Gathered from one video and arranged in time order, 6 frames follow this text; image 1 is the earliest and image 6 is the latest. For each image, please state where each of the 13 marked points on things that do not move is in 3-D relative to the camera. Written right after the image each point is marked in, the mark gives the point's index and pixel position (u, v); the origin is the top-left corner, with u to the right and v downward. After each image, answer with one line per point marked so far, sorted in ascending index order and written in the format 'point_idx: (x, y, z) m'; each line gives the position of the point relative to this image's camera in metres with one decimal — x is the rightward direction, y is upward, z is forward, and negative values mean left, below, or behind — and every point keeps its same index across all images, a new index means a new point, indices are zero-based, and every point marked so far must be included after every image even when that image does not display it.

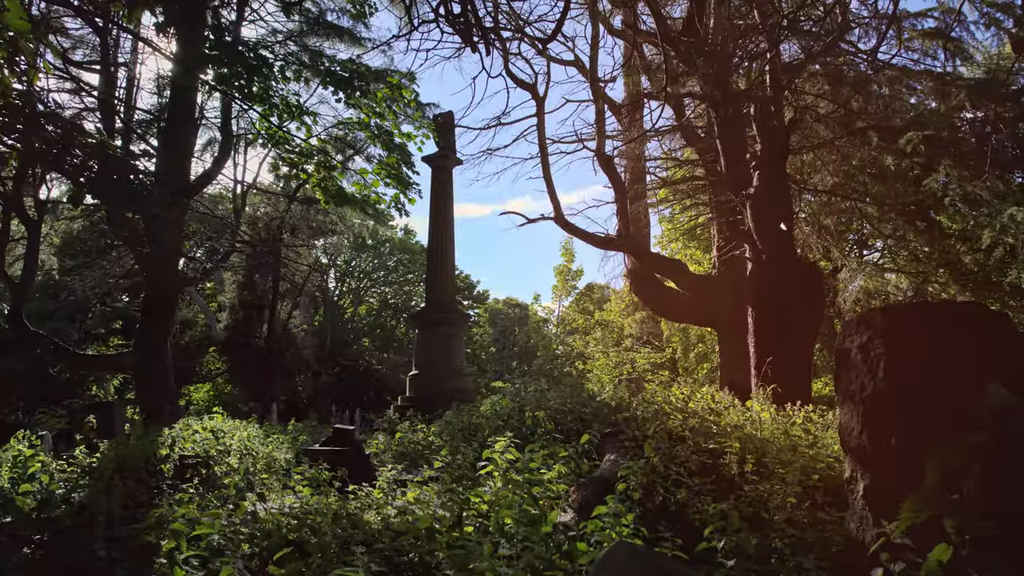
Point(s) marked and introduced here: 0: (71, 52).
0: (-7.2, +3.8, +12.1) m
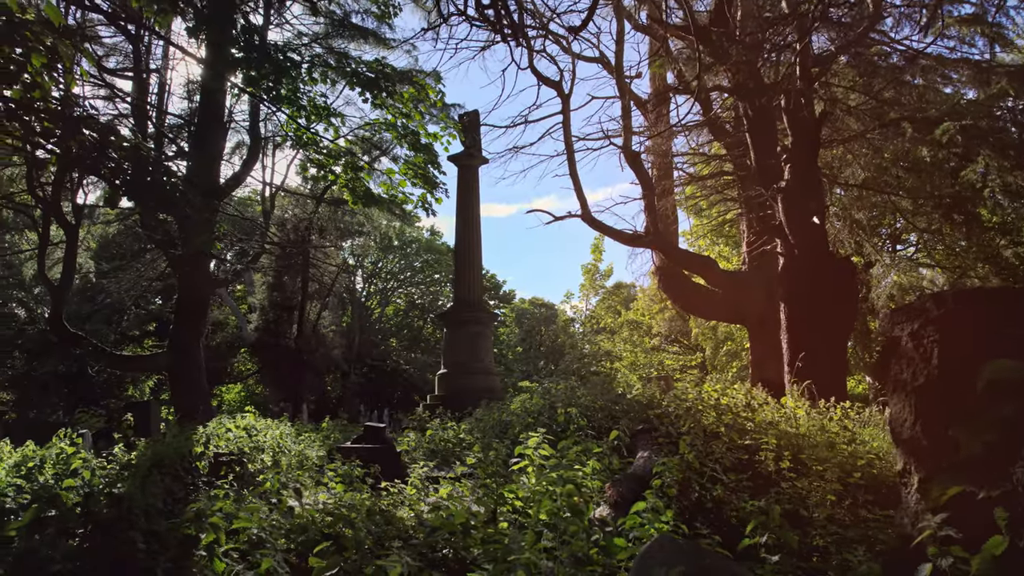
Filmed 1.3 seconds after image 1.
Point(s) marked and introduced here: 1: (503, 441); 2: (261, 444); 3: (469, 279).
0: (-6.8, +3.8, +12.3) m
1: (0.0, -1.2, +5.5) m
2: (-2.2, -1.4, +6.6) m
3: (-0.6, +0.1, +11.4) m
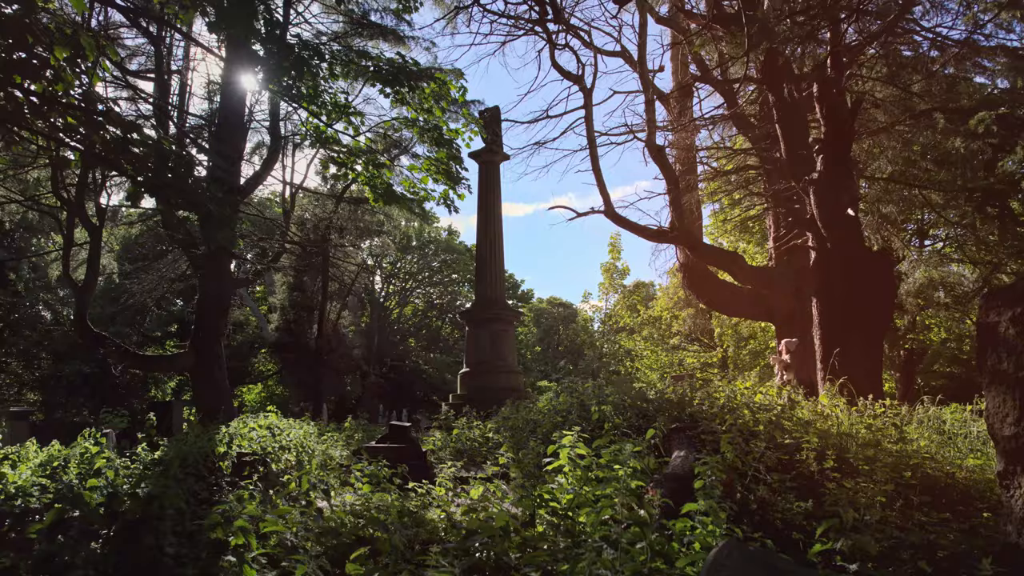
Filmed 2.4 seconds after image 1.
0: (-6.4, +3.8, +12.3) m
1: (+0.2, -1.1, +5.4) m
2: (-2.0, -1.3, +6.5) m
3: (-0.3, +0.2, +11.3) m
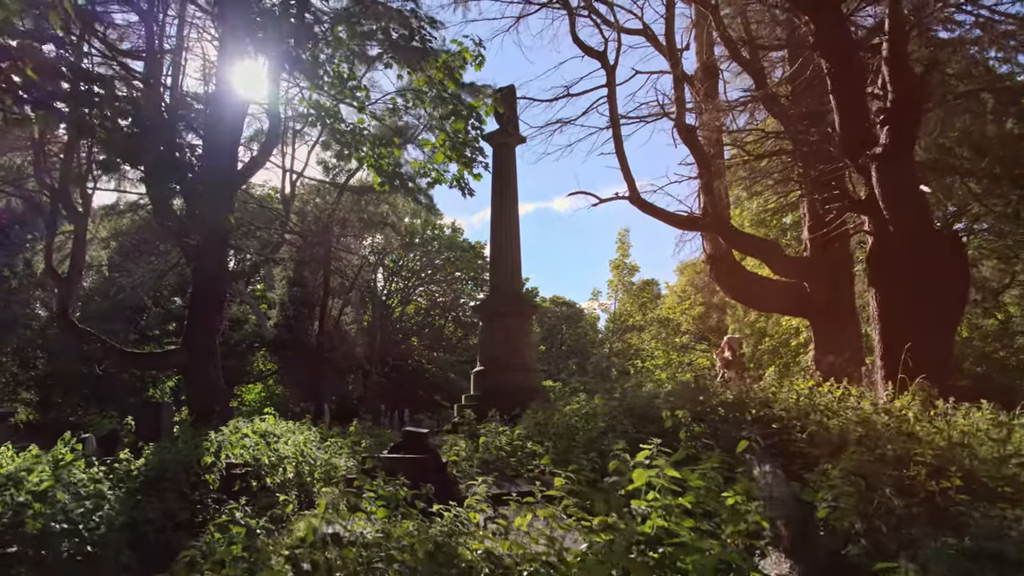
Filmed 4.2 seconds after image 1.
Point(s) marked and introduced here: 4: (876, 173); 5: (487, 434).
0: (-6.2, +3.9, +11.5) m
1: (+0.4, -1.0, +4.6) m
2: (-1.8, -1.2, +5.7) m
3: (-0.1, +0.3, +10.5) m
4: (+3.4, +1.1, +6.9) m
5: (-0.2, -1.1, +5.7) m
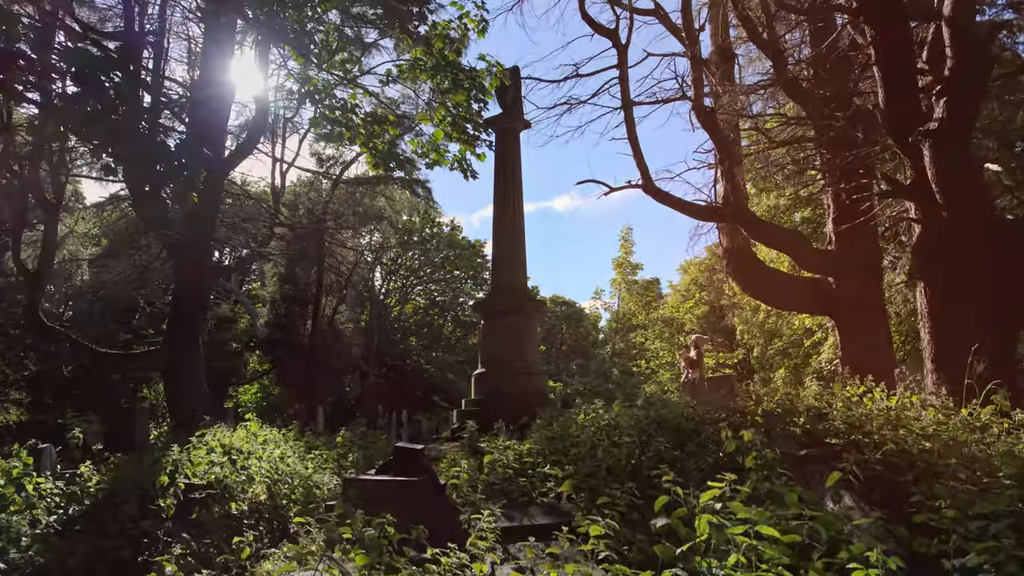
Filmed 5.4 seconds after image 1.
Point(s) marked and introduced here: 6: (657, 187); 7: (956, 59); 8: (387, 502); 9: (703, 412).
0: (-6.1, +3.9, +10.8) m
1: (+0.5, -1.0, +3.8) m
2: (-1.7, -1.2, +4.9) m
3: (0.0, +0.3, +9.7) m
4: (+3.4, +1.1, +6.1) m
5: (-0.1, -1.1, +5.0) m
6: (+1.8, +1.3, +9.1) m
7: (+3.5, +1.8, +6.0) m
8: (-0.6, -1.1, +3.9) m
9: (+1.1, -0.7, +4.5) m
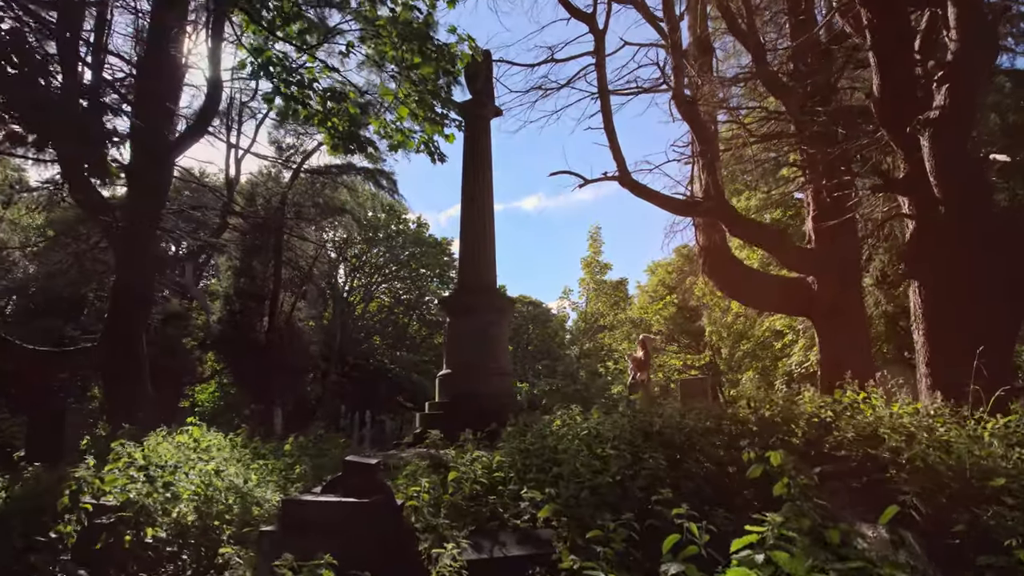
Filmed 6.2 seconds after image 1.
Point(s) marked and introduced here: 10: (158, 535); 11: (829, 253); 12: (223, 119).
0: (-6.5, +4.1, +10.0) m
1: (+0.3, -0.9, +3.3) m
2: (-1.9, -1.1, +4.3) m
3: (-0.4, +0.4, +9.2) m
4: (+3.2, +1.1, +5.7) m
5: (-0.3, -1.0, +4.4) m
6: (+1.4, +1.3, +8.7) m
7: (+3.3, +1.8, +5.6) m
8: (-0.8, -1.1, +3.3) m
9: (+1.0, -0.7, +4.0) m
10: (-1.7, -1.2, +3.7) m
11: (+4.0, +0.5, +9.3) m
12: (-4.8, +2.9, +12.4) m
